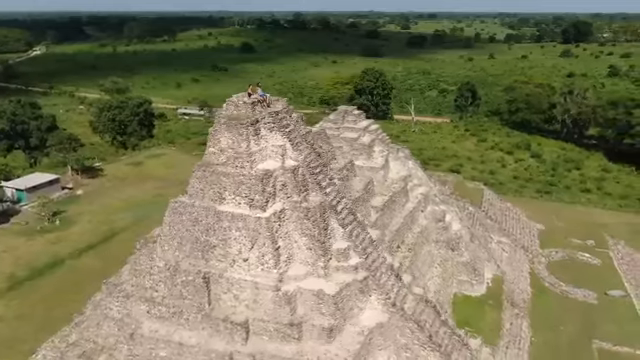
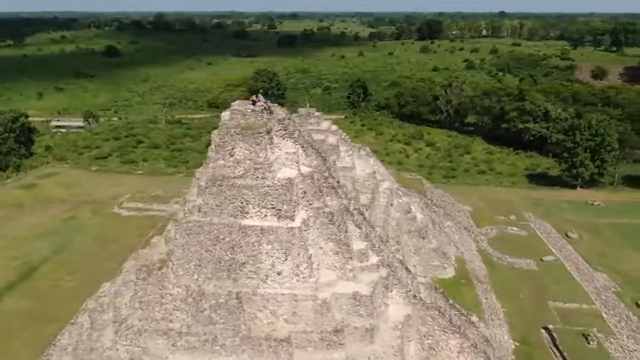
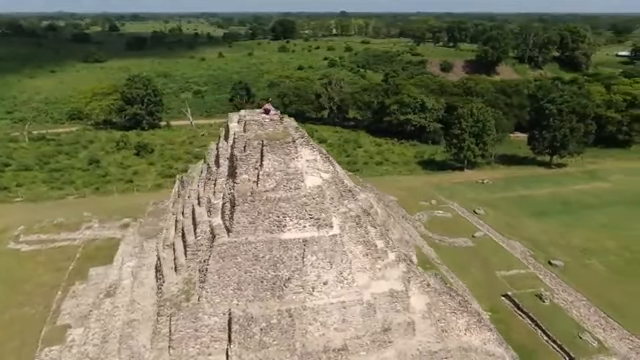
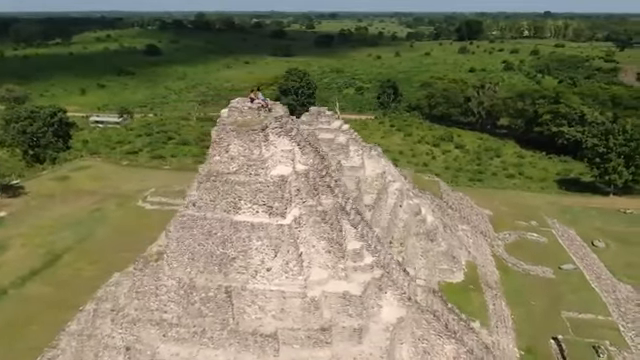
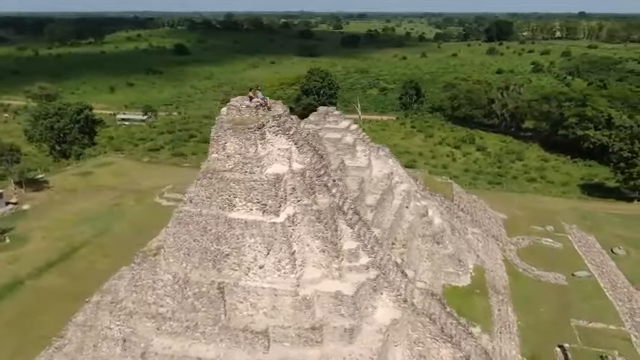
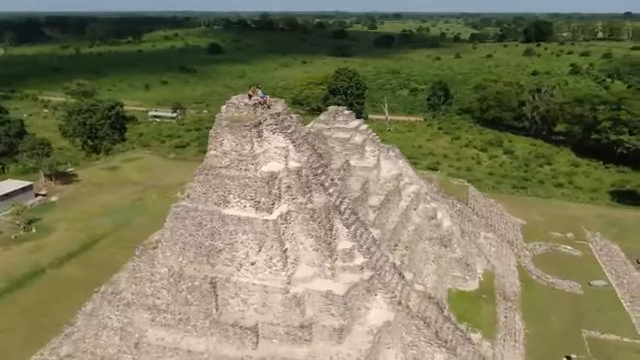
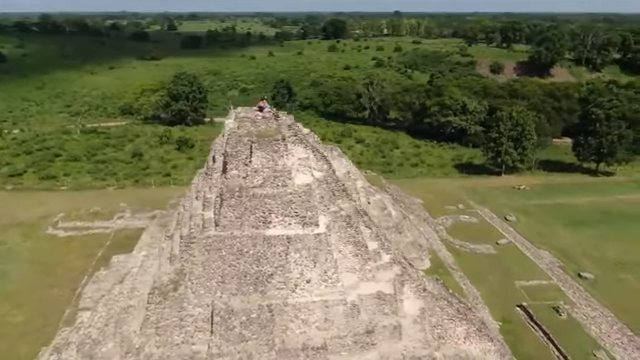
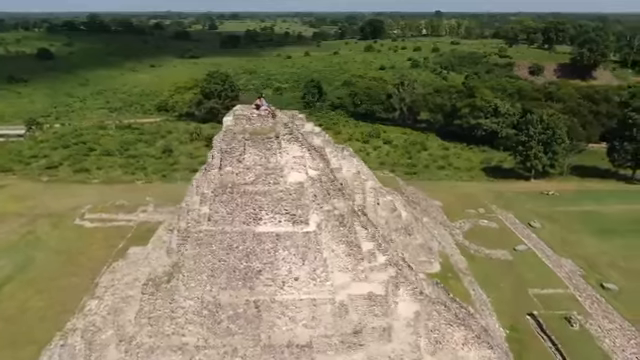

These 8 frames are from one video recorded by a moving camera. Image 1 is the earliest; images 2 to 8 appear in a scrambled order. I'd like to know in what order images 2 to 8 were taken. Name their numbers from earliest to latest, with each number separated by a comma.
6, 5, 4, 2, 8, 7, 3
